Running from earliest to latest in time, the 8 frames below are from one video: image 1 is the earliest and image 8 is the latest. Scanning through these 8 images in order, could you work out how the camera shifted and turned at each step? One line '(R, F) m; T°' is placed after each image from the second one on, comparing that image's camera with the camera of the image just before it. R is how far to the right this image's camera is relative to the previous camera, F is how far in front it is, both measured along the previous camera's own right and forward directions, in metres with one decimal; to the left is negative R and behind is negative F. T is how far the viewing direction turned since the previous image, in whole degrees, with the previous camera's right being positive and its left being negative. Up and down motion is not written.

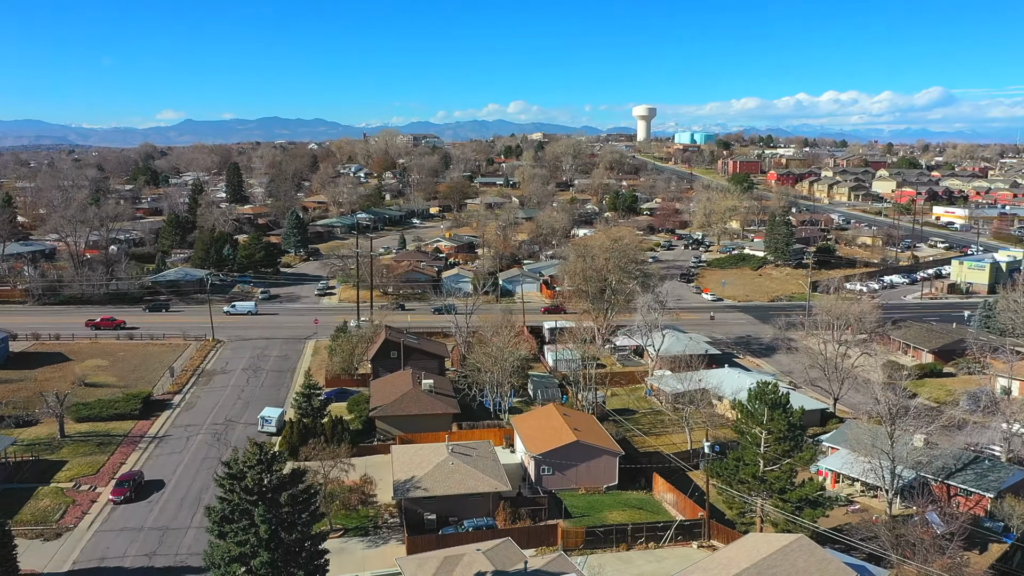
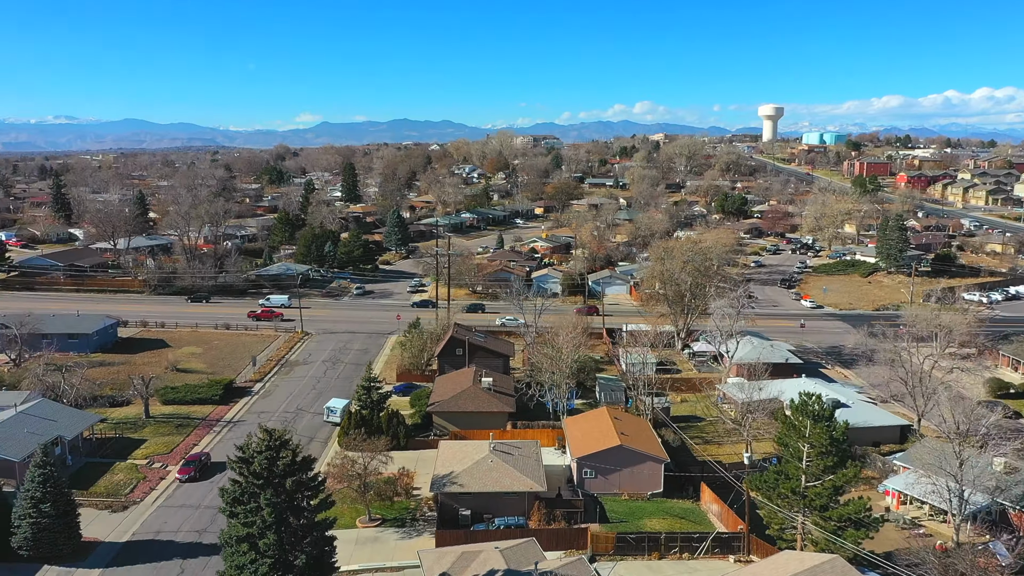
(+2.2, +0.1) m; -8°
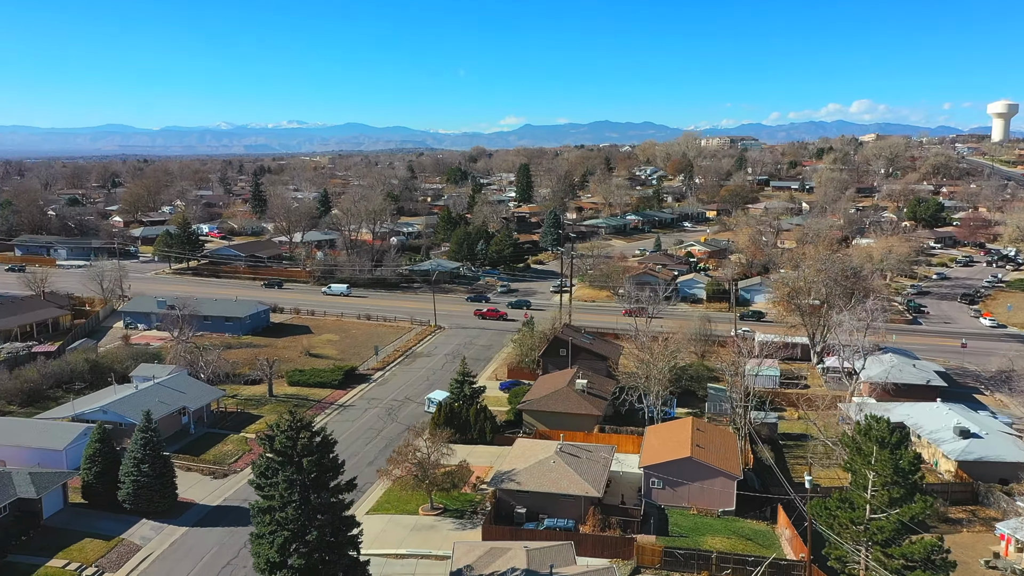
(+3.5, +0.4) m; -13°
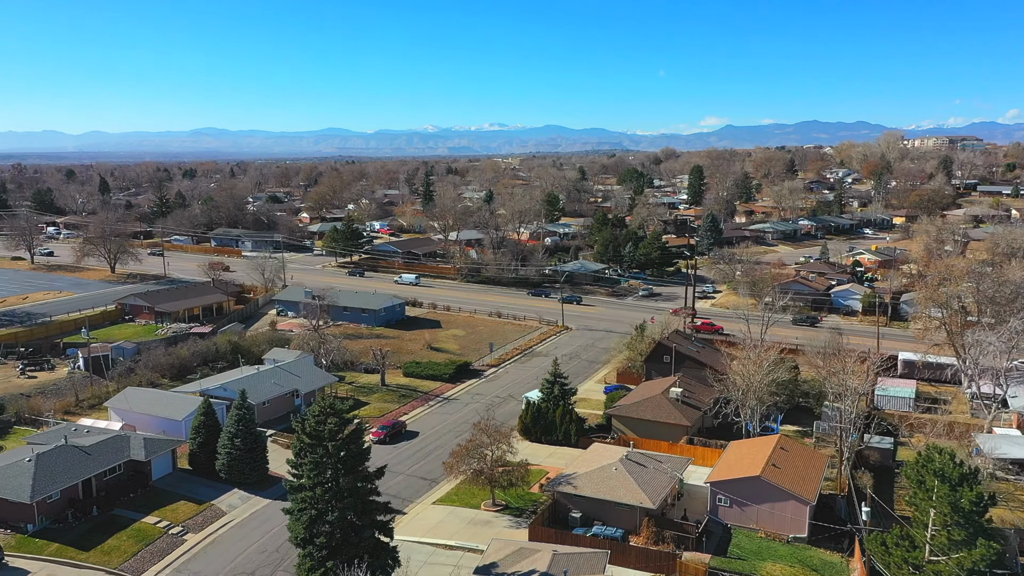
(+3.4, +0.4) m; -13°
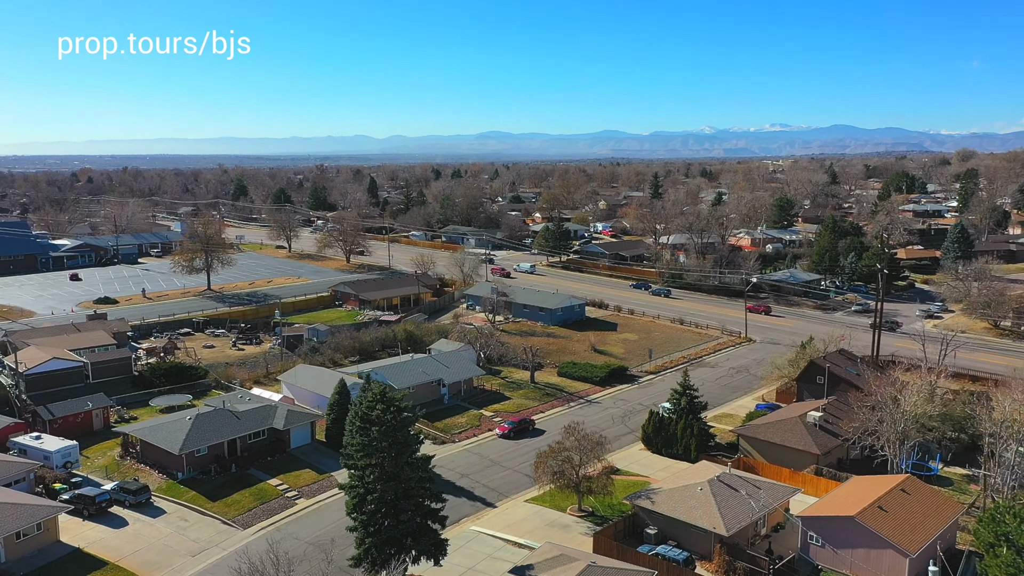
(+4.8, +0.7) m; -18°
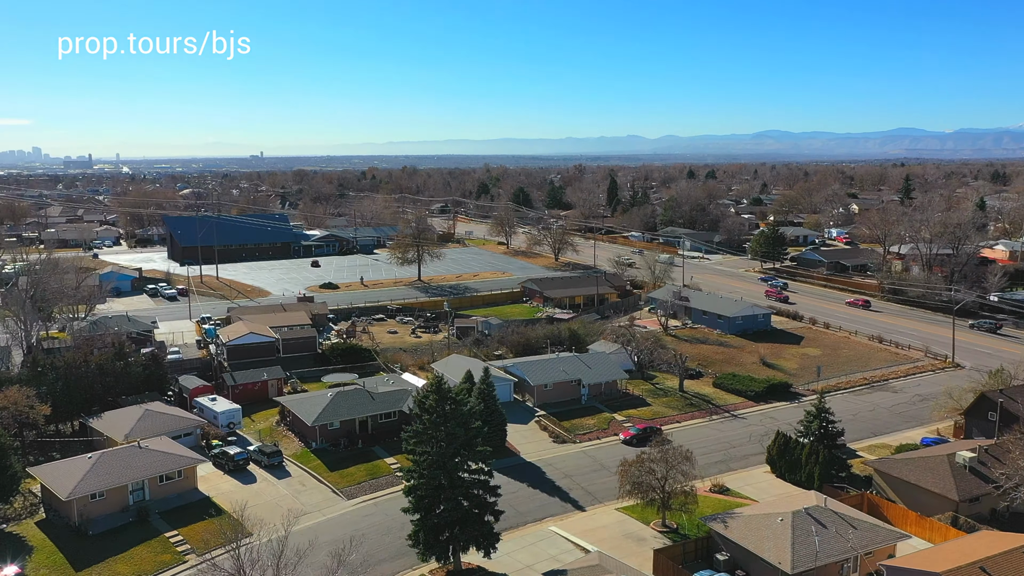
(+4.8, +0.7) m; -18°
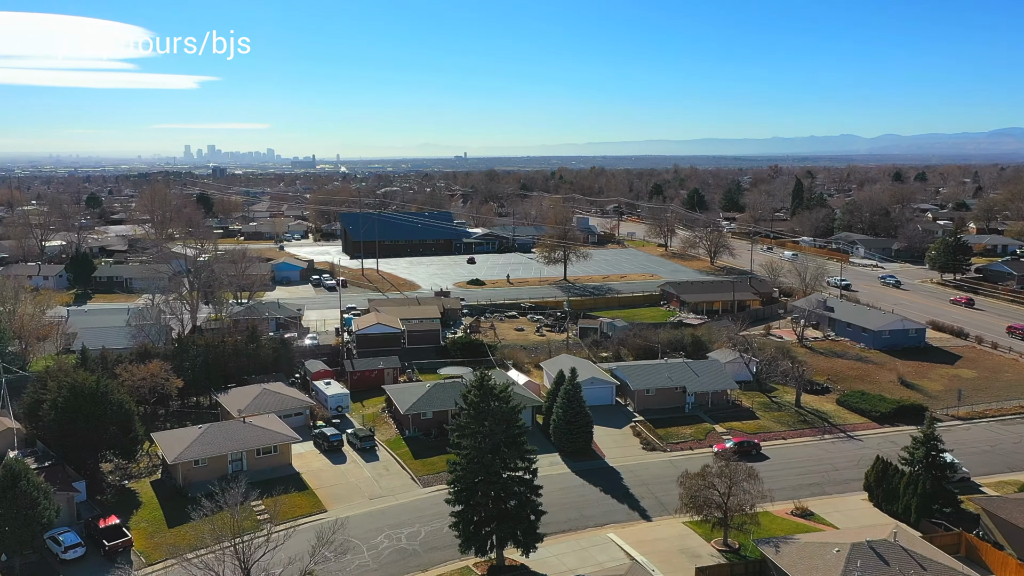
(+3.5, +0.4) m; -13°
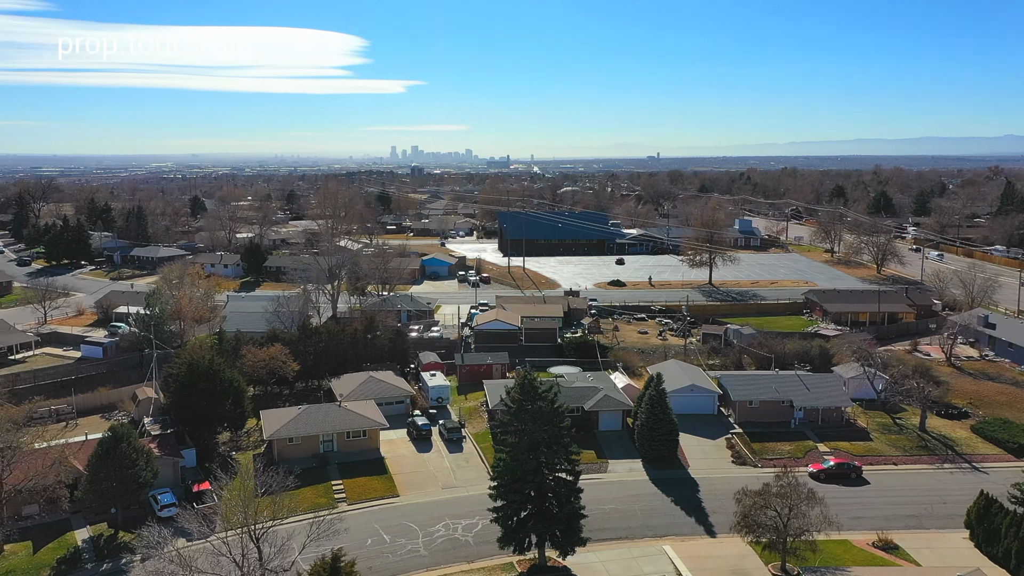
(+3.4, +0.4) m; -13°
